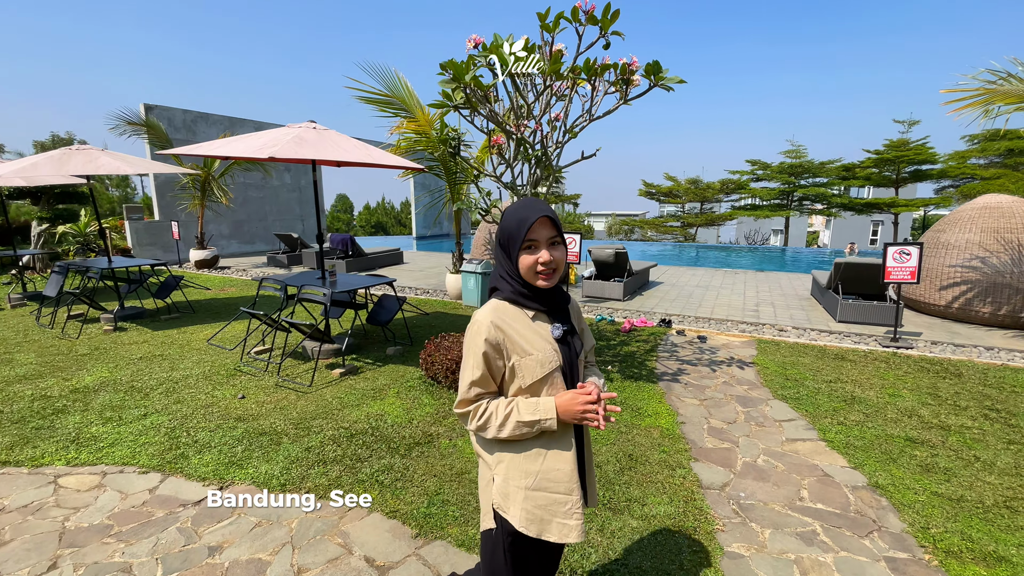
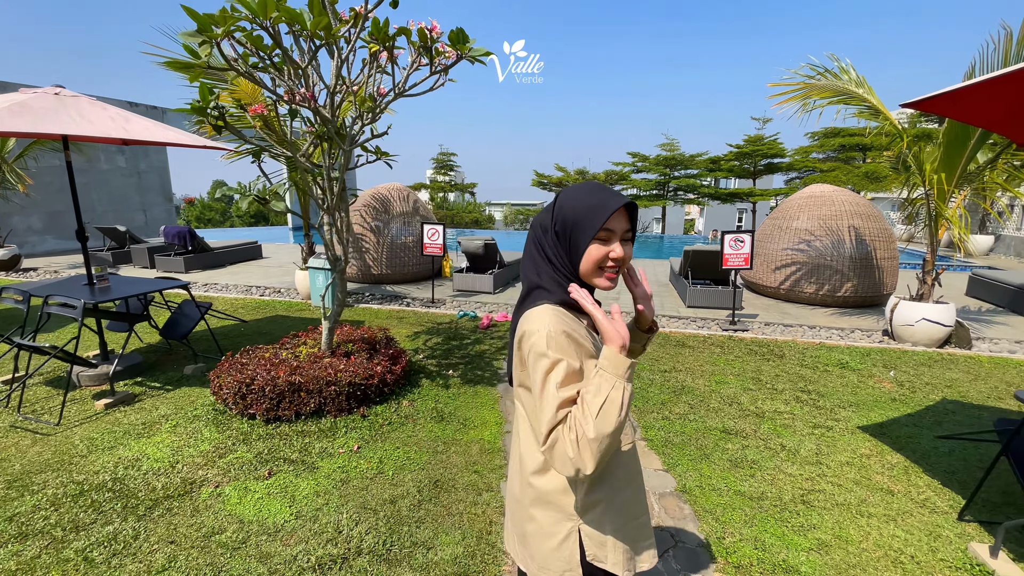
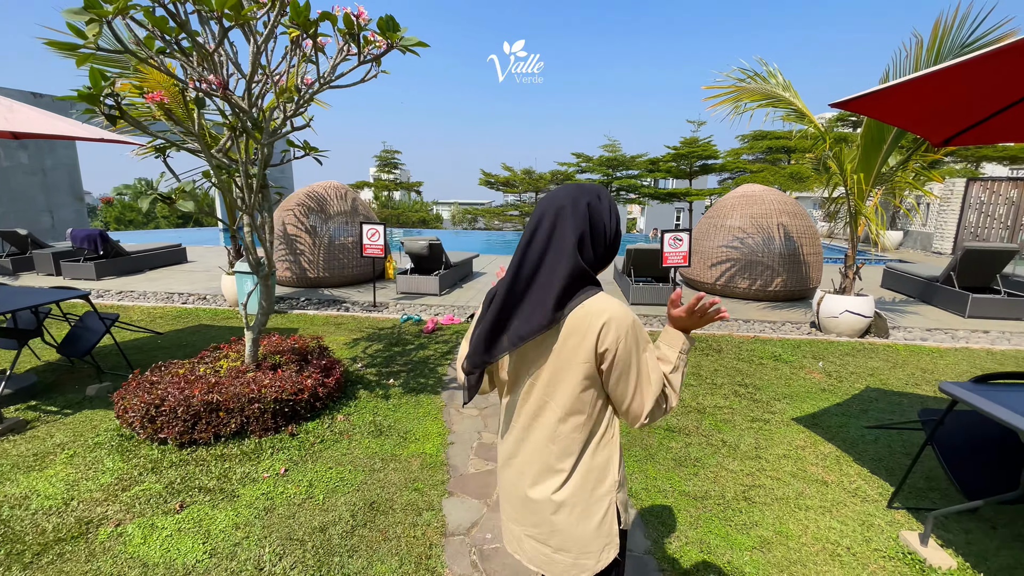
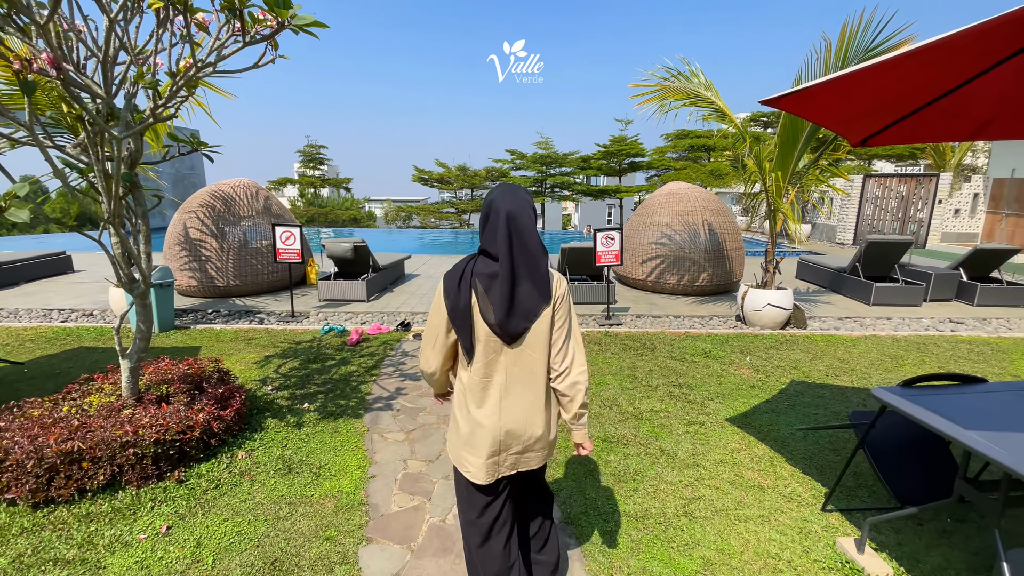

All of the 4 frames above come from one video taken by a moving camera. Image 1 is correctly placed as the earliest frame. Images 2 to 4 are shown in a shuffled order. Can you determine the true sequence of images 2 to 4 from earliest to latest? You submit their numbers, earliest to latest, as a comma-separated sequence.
2, 3, 4
